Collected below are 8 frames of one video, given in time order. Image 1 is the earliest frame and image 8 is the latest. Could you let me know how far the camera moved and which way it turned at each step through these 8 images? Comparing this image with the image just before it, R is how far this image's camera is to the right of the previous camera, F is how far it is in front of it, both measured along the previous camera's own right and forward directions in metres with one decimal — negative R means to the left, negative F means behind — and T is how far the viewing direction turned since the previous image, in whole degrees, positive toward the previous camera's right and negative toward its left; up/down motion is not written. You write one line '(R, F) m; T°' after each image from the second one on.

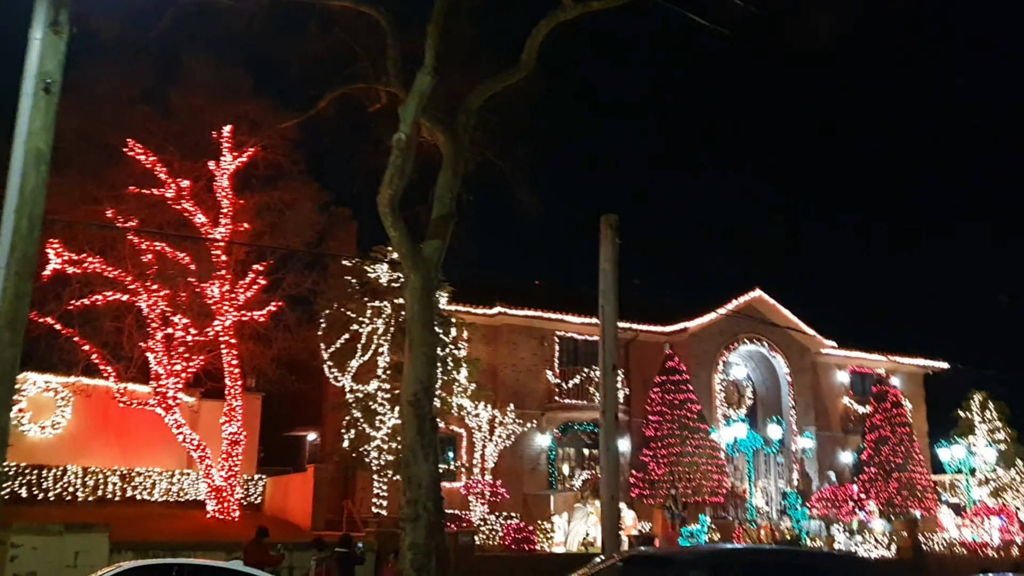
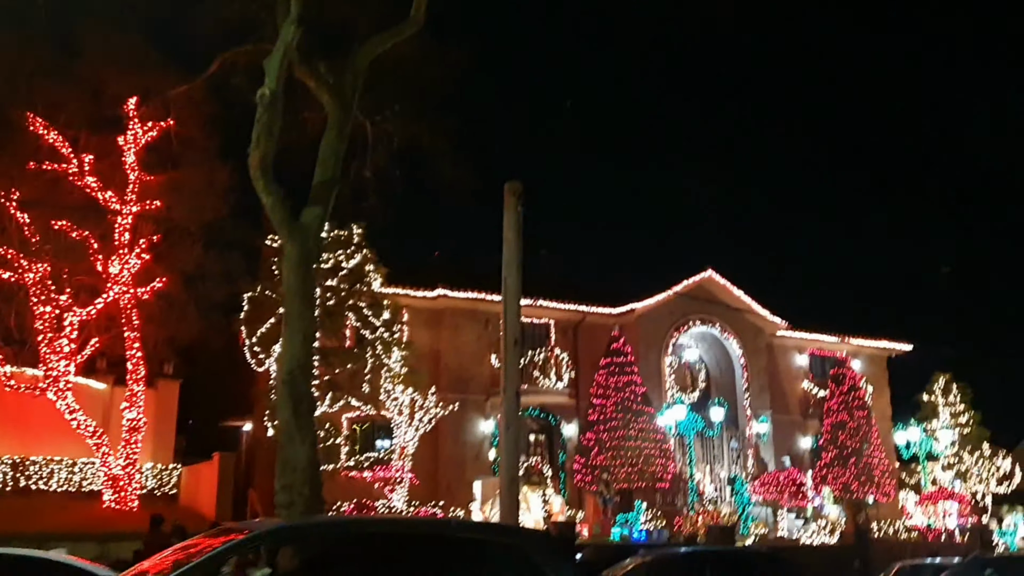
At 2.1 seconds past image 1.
(+1.6, +0.9) m; 0°
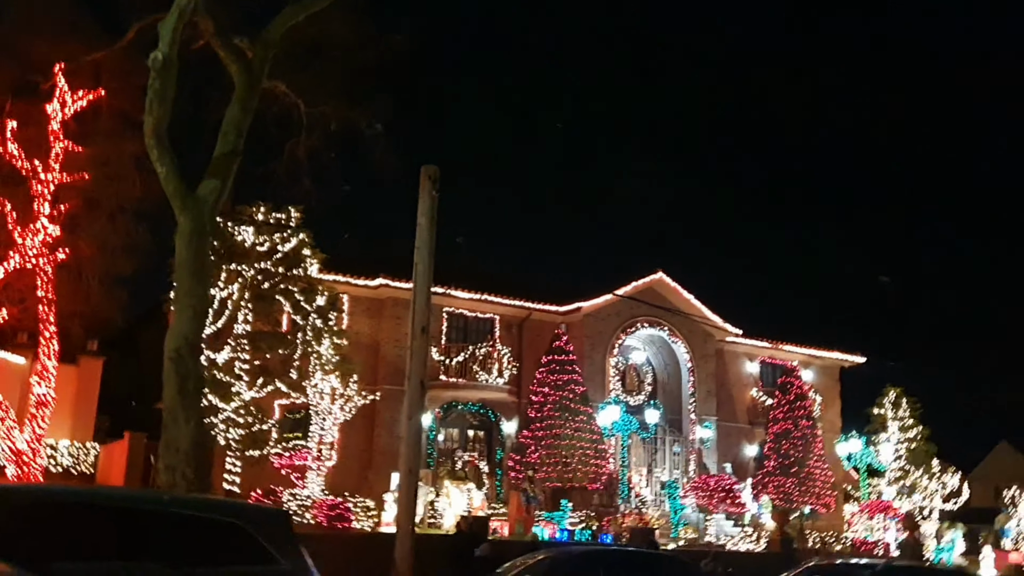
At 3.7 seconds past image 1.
(+1.2, +0.4) m; +1°
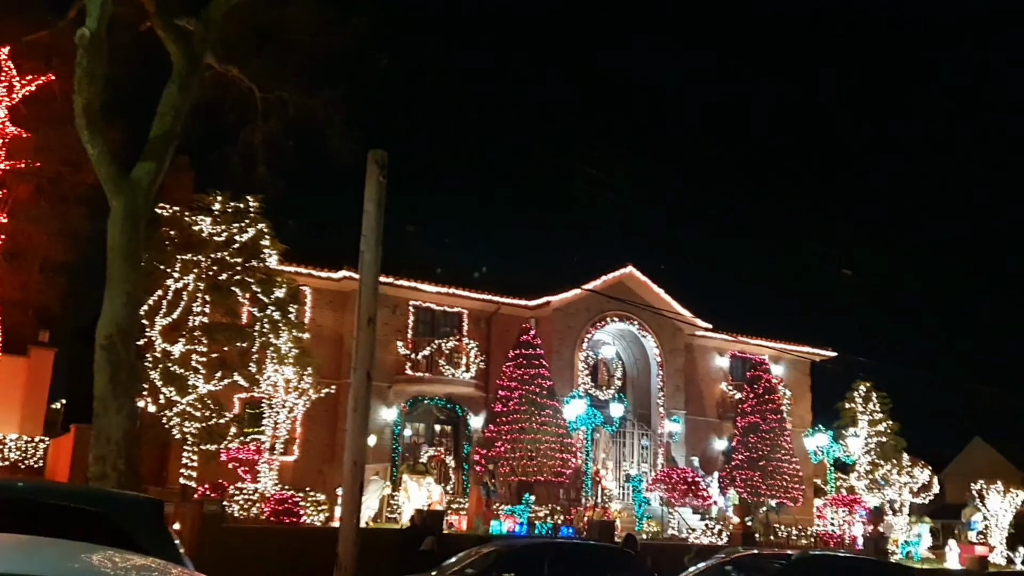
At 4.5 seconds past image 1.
(+0.6, +0.3) m; +1°
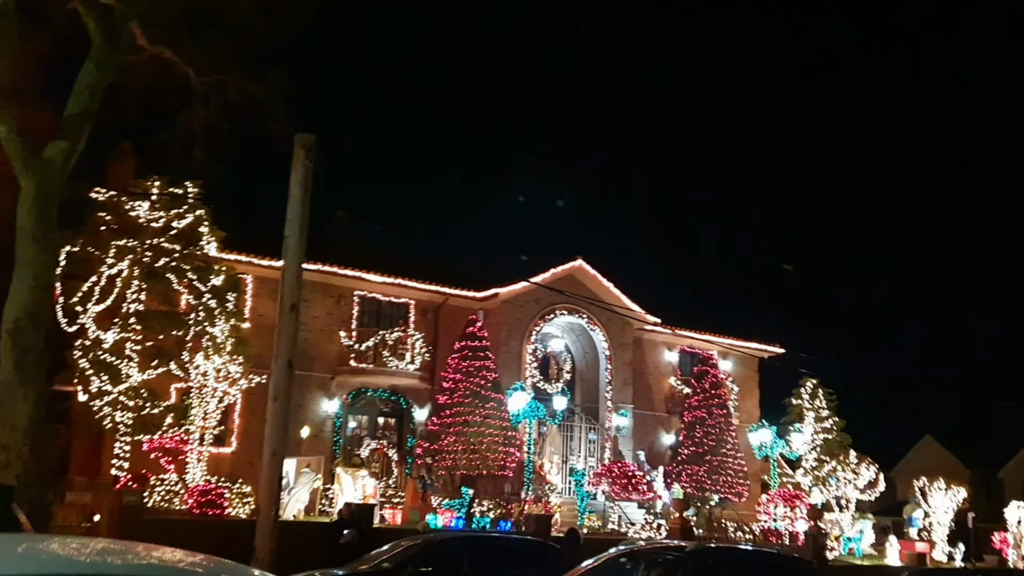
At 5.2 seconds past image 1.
(+0.6, +0.2) m; +2°
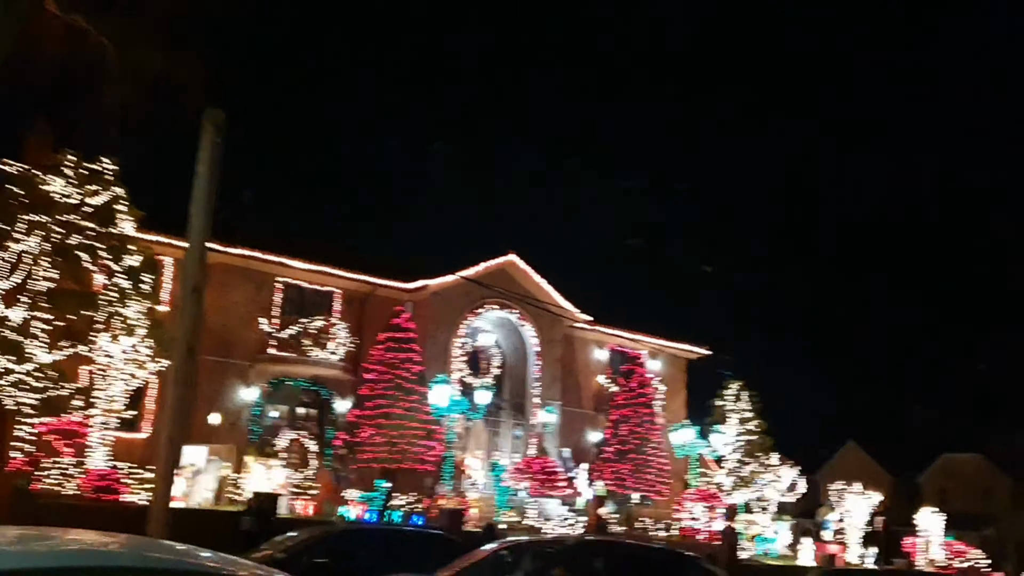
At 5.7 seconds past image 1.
(+0.5, +0.2) m; +3°
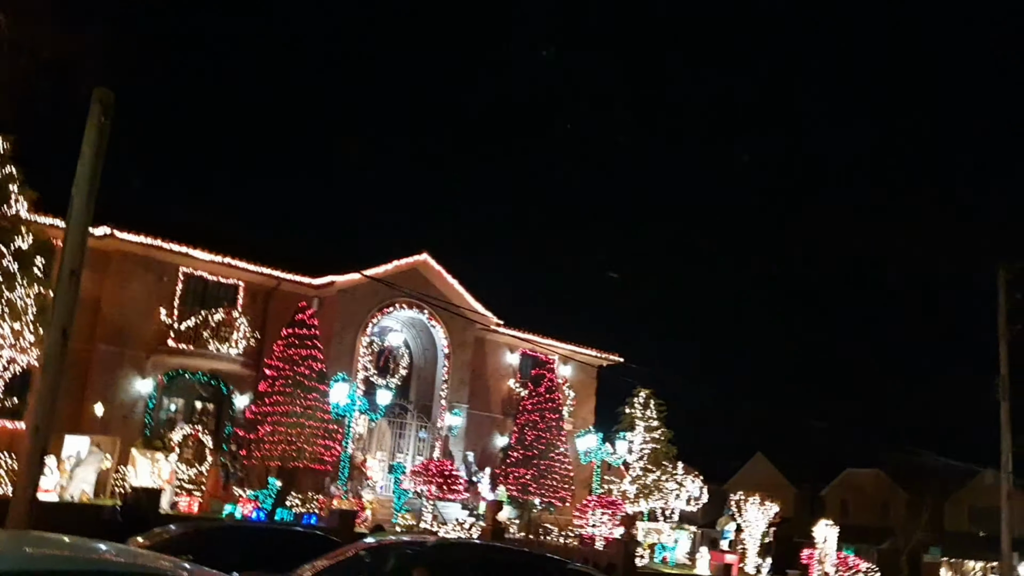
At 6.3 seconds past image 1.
(+0.6, +0.1) m; +4°
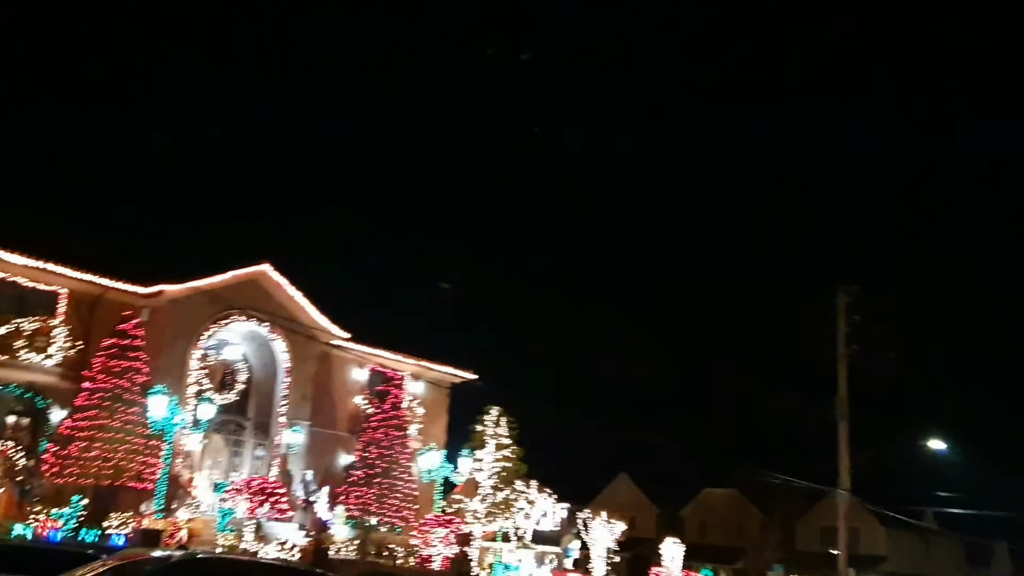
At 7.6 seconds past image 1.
(+1.3, +0.1) m; +7°
